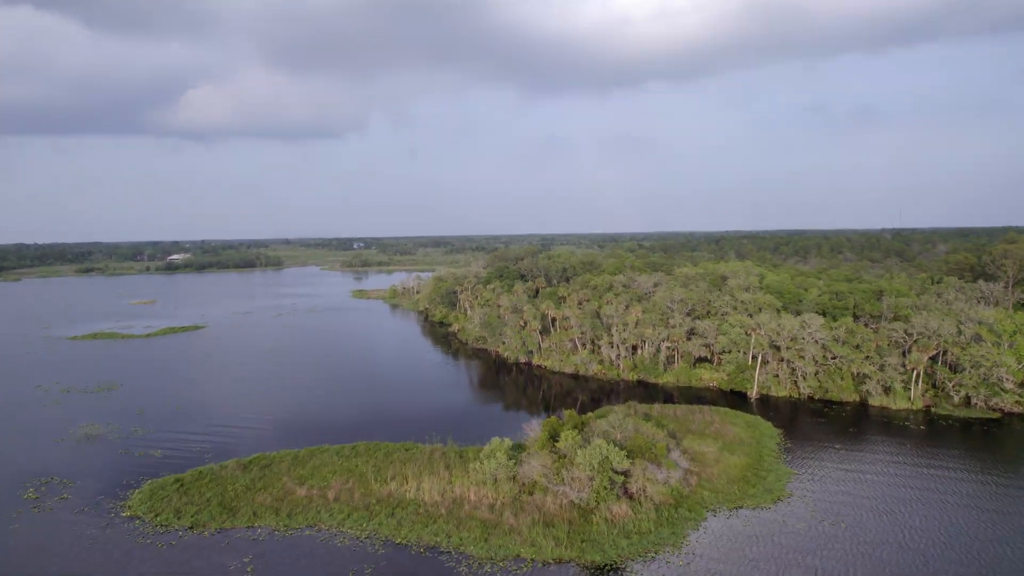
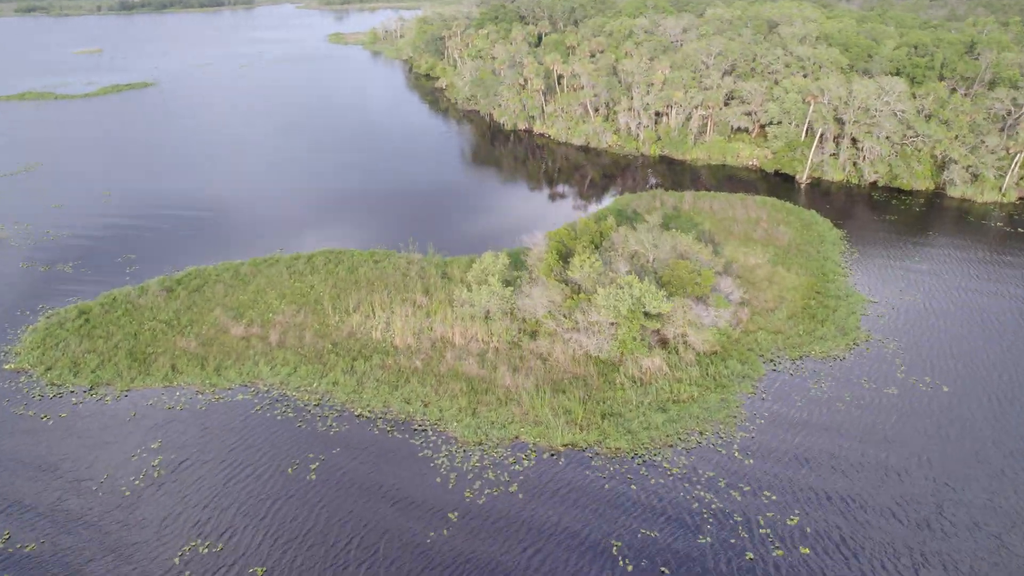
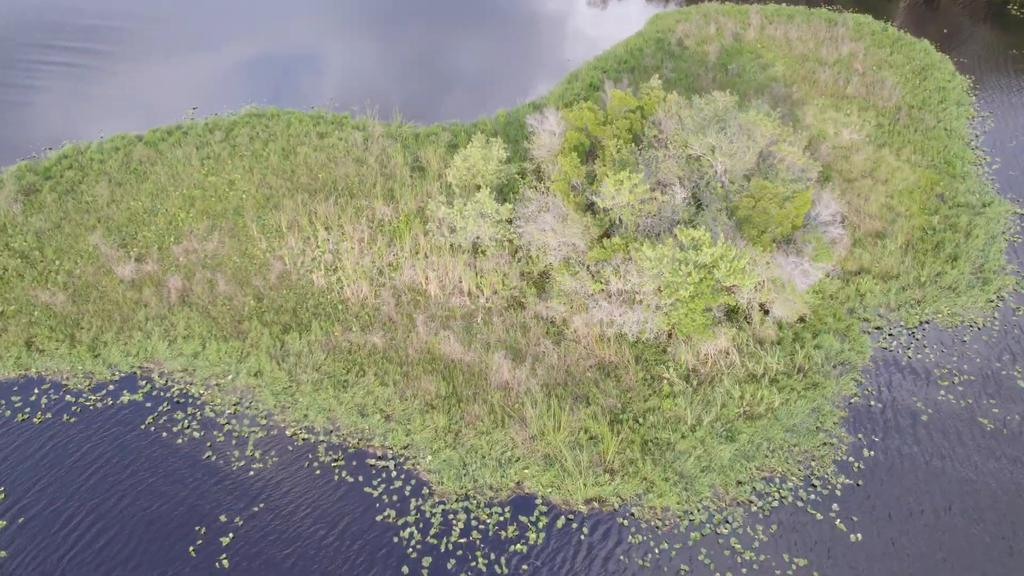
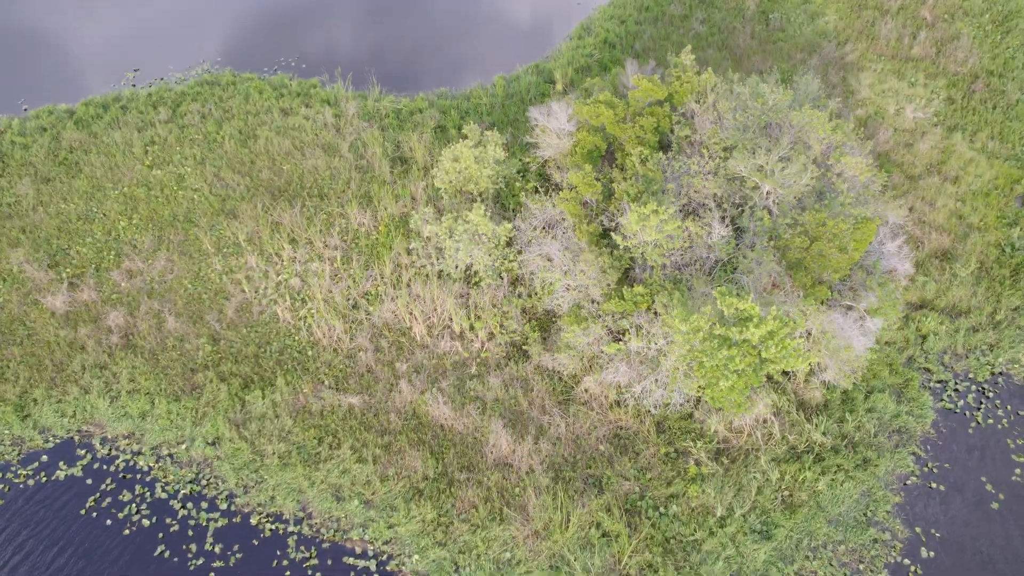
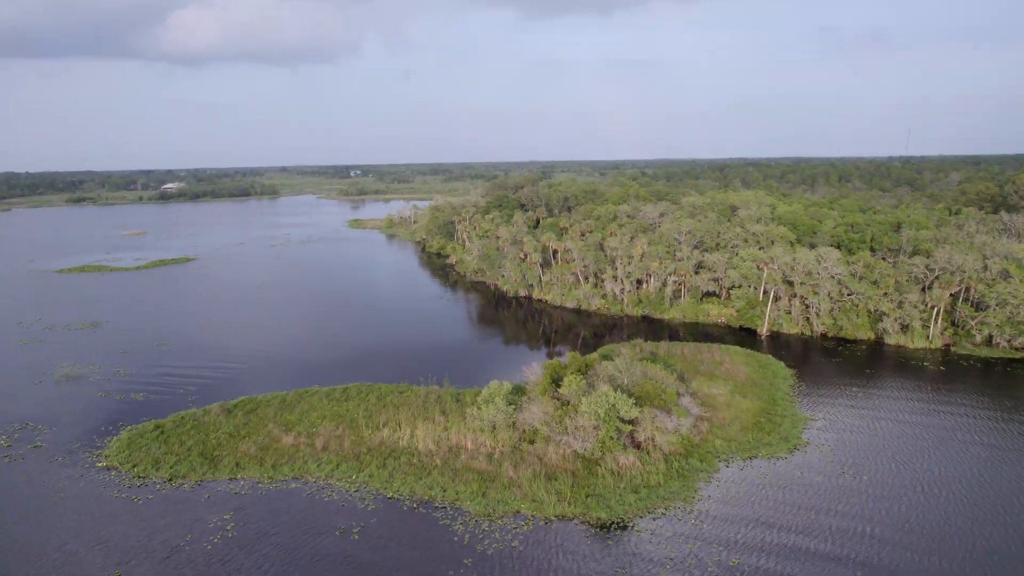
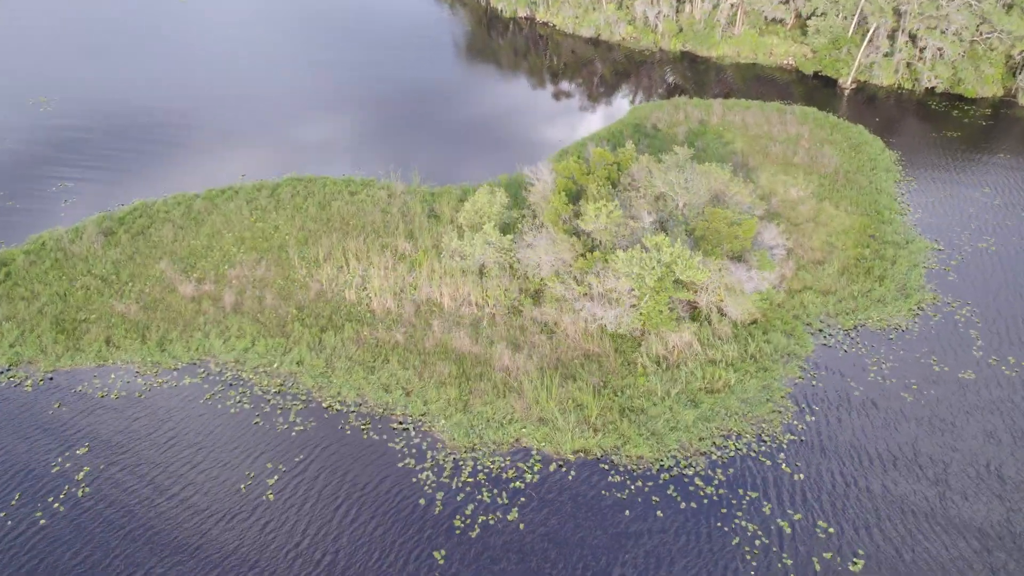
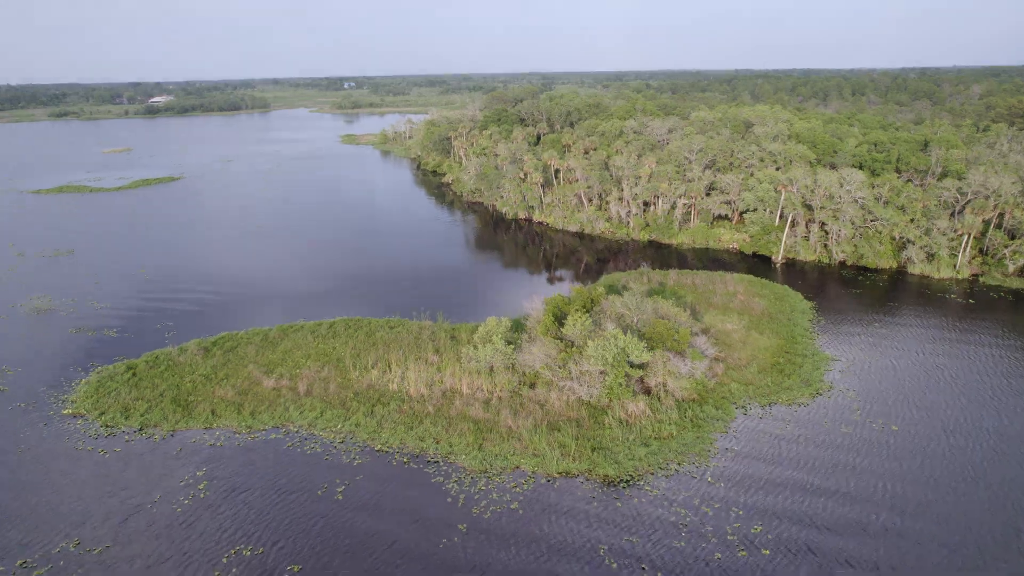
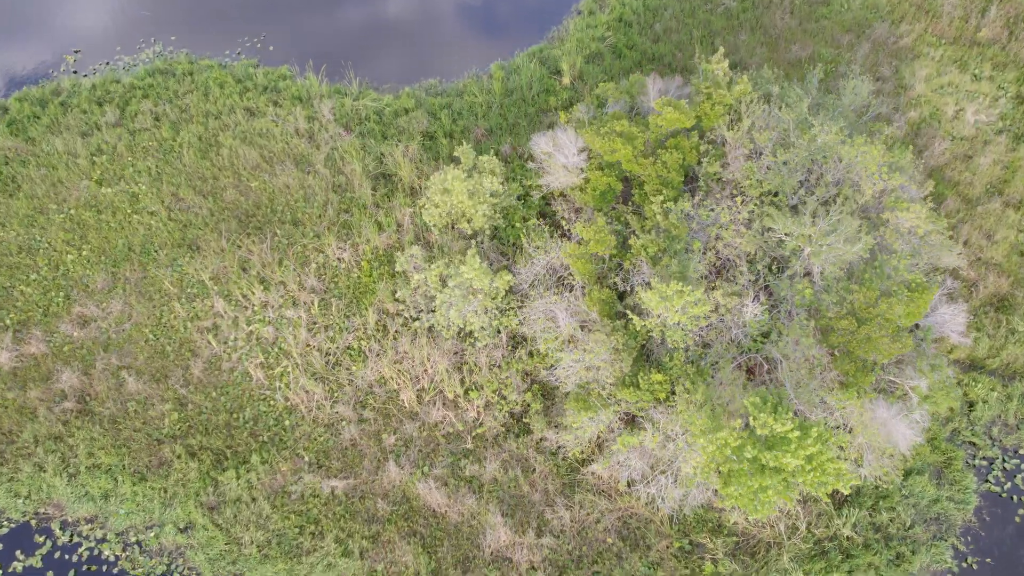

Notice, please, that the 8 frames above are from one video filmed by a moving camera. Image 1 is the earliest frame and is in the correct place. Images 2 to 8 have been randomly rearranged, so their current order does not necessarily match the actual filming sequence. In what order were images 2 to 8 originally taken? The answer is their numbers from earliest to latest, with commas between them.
5, 7, 2, 6, 3, 4, 8
